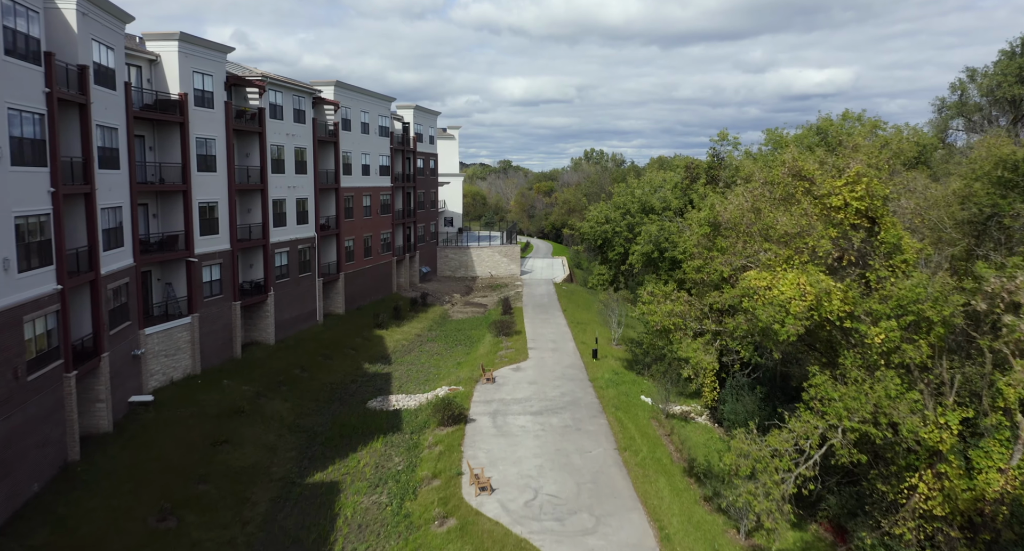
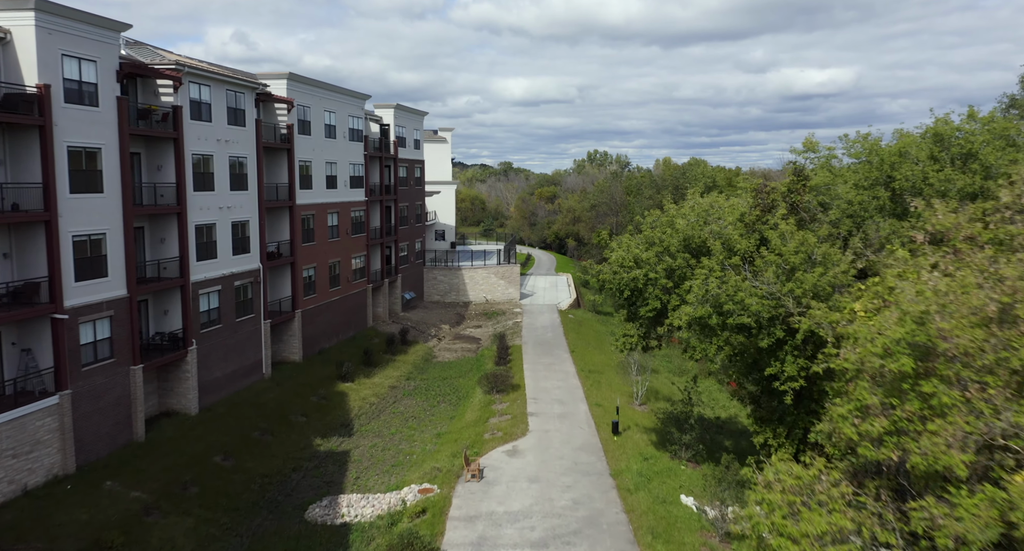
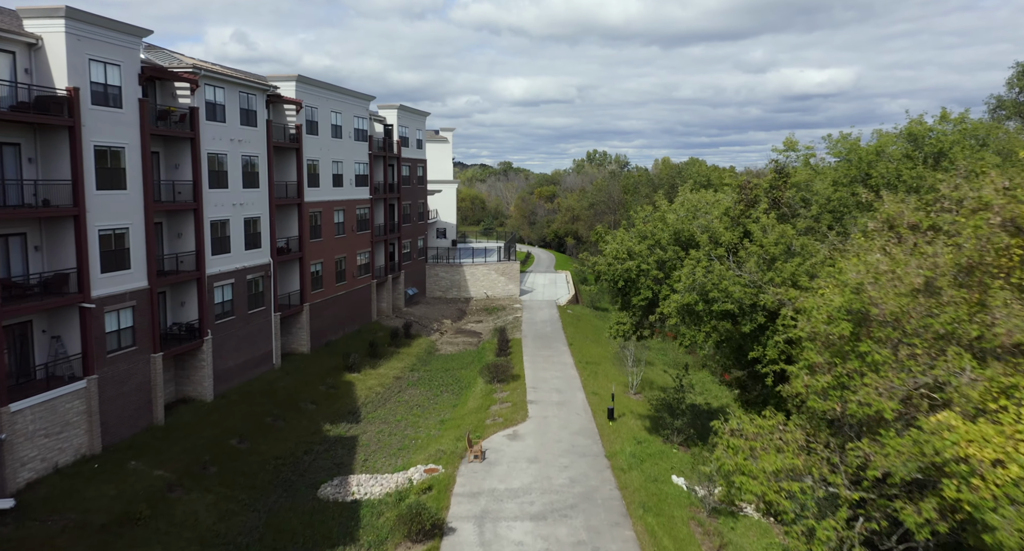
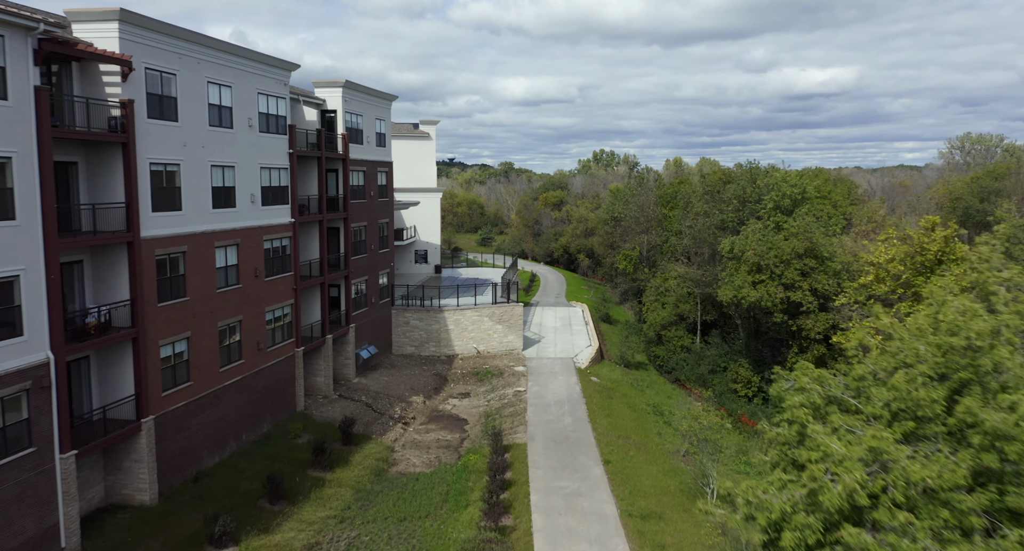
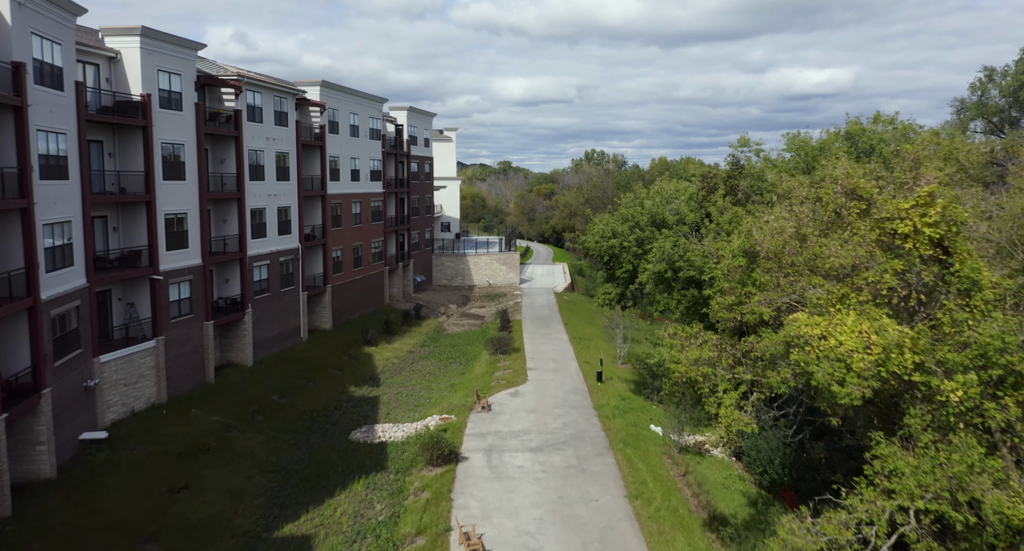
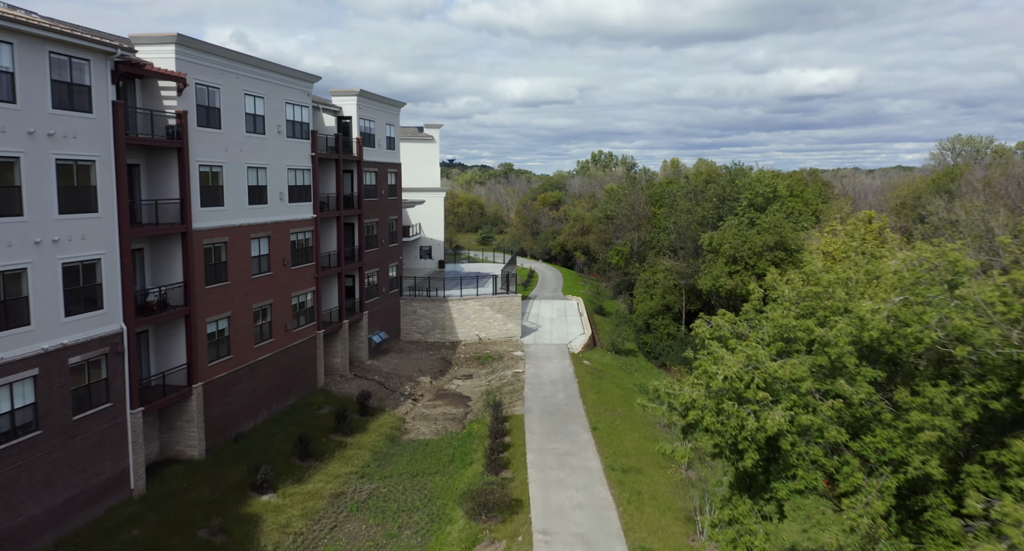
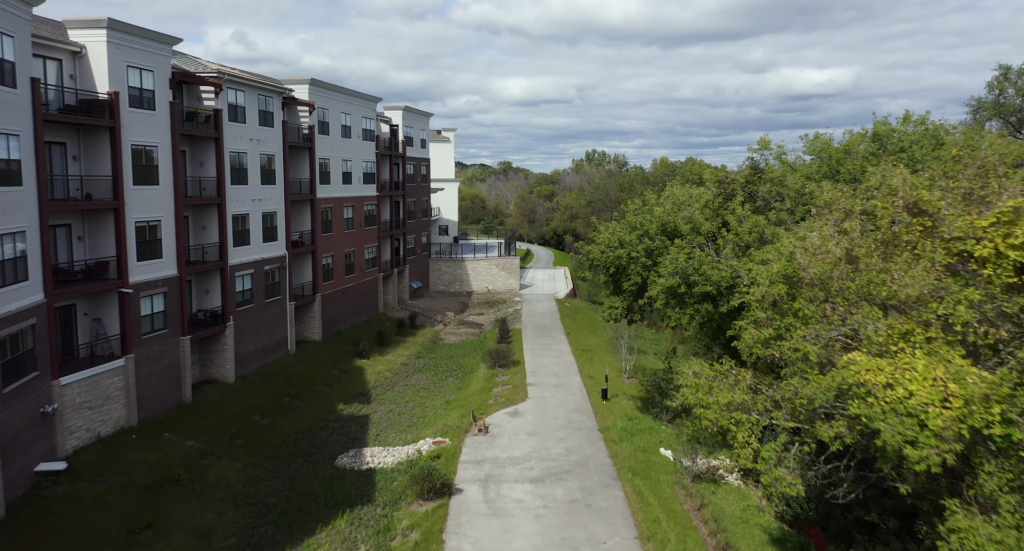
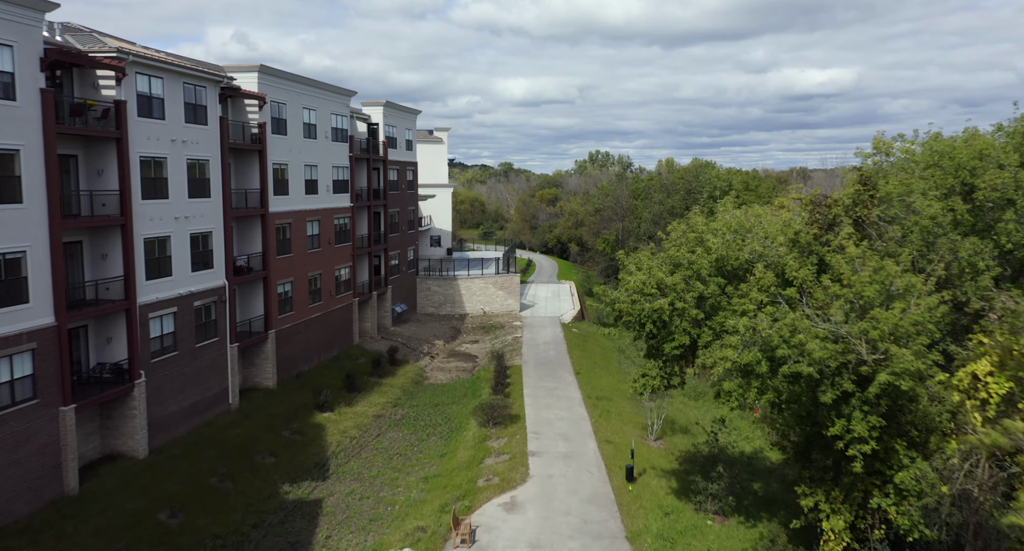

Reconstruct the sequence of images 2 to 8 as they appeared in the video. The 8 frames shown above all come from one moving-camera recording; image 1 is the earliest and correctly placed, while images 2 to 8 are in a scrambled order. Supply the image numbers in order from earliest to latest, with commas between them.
5, 7, 3, 2, 8, 6, 4
